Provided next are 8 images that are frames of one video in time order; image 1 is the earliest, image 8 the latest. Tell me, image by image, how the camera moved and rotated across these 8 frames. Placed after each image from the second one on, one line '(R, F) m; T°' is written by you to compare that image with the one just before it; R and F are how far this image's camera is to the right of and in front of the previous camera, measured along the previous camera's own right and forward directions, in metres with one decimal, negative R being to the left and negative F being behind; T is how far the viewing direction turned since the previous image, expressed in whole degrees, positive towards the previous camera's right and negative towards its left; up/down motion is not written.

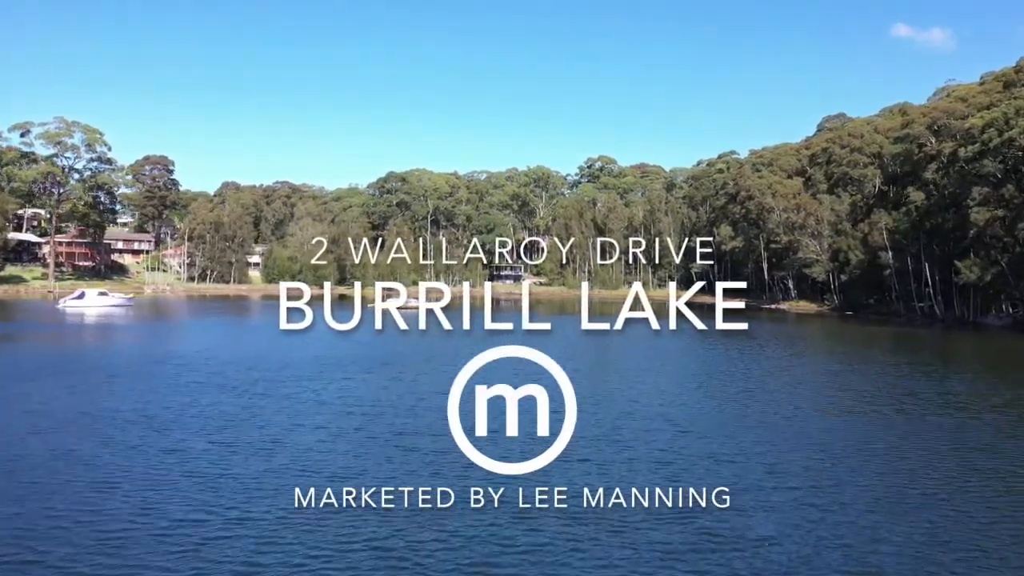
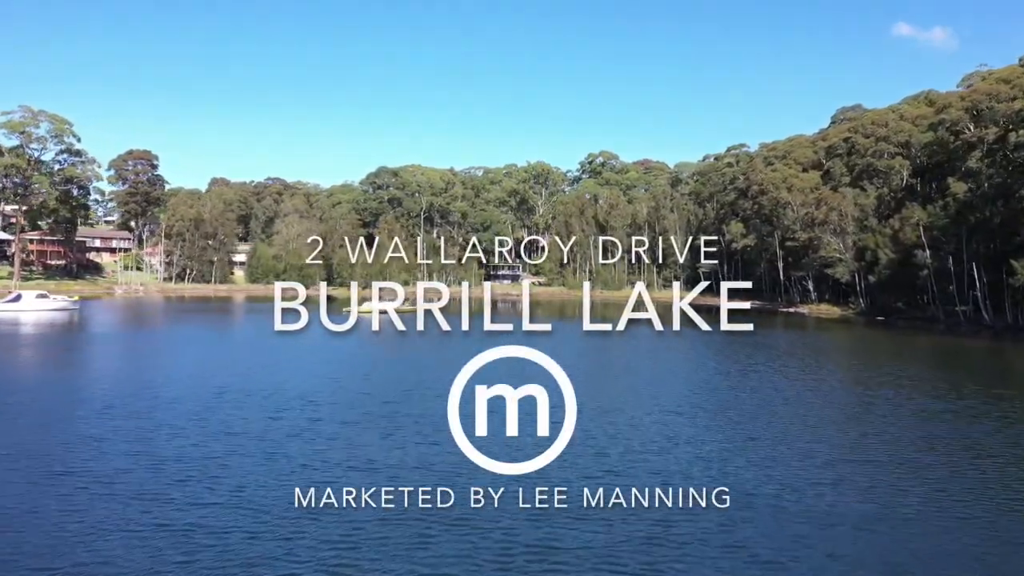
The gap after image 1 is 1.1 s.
(+0.5, +6.5) m; 0°
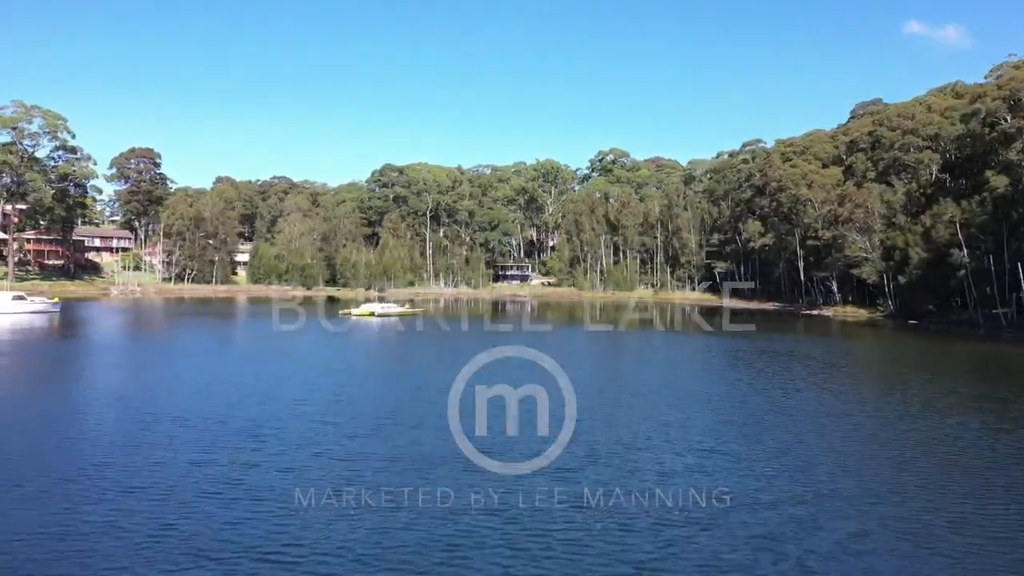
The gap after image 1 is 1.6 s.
(+0.2, +3.4) m; -1°
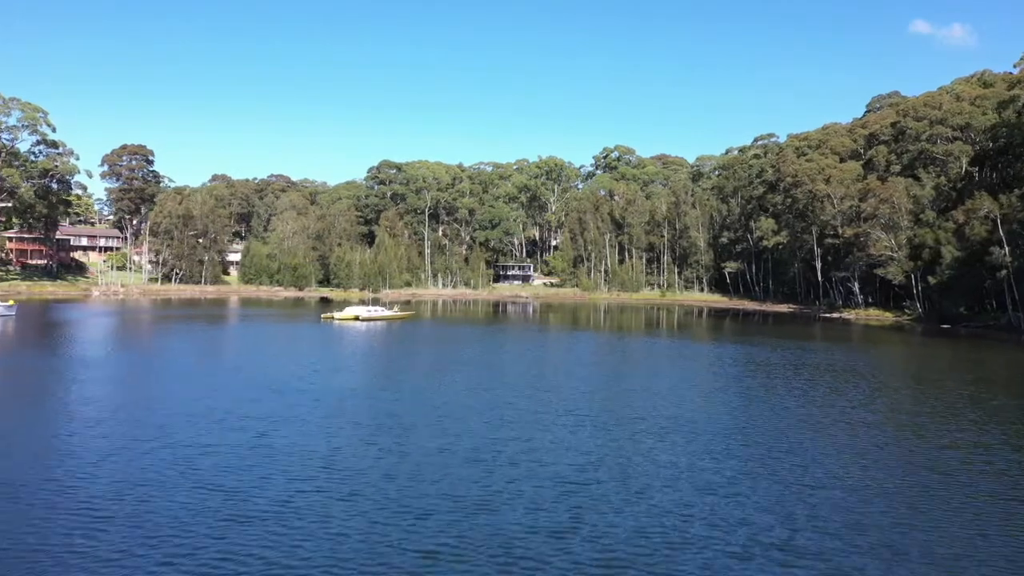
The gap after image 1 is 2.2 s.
(+0.4, +4.5) m; 0°
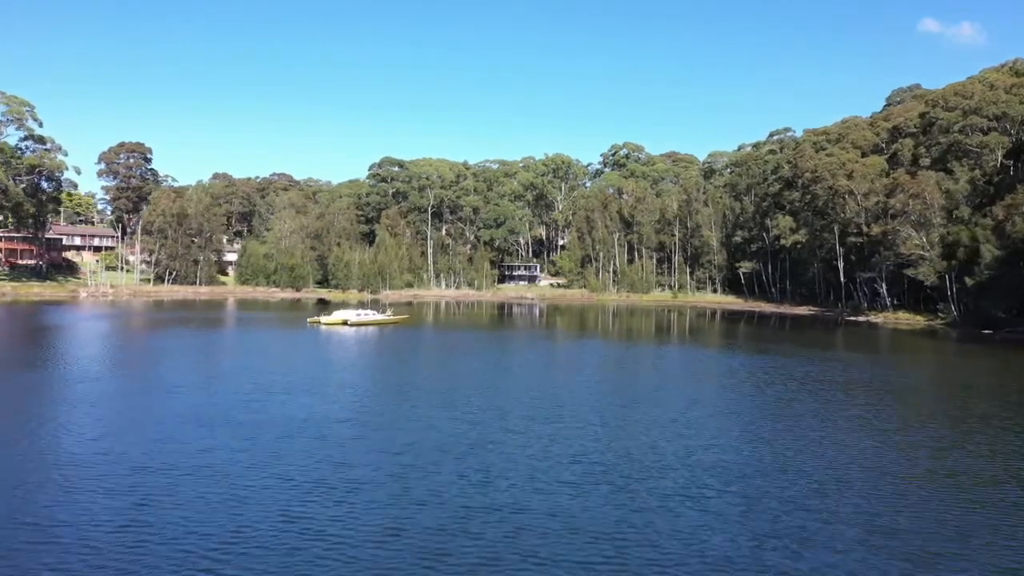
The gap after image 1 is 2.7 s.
(+0.3, +3.9) m; -1°
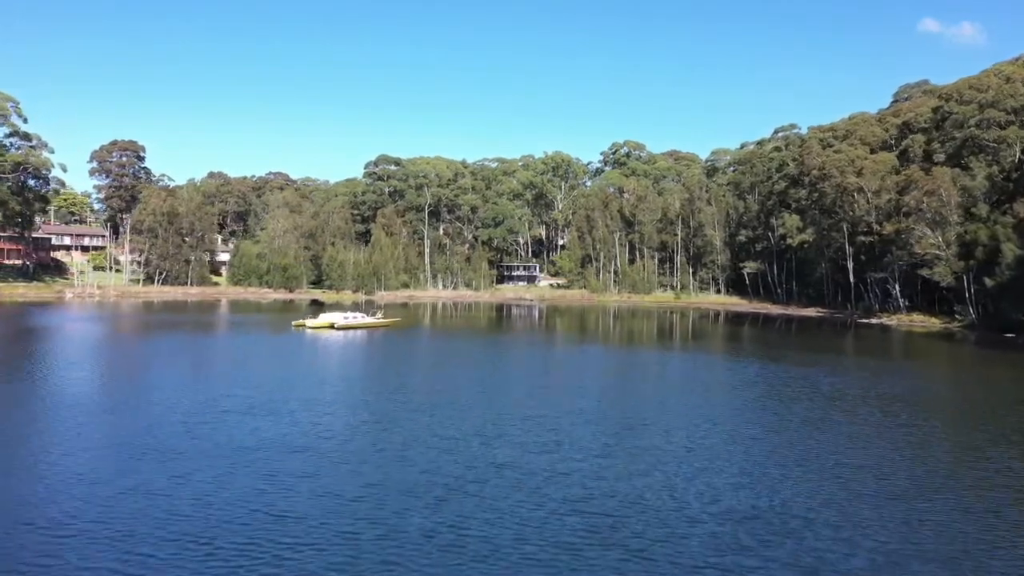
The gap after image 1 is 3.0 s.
(+0.2, +2.5) m; 0°
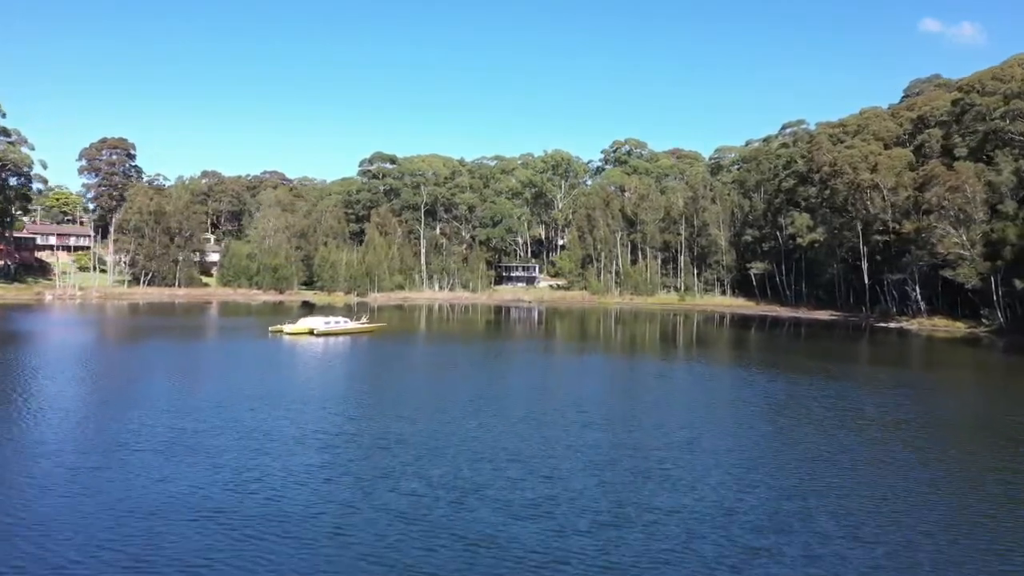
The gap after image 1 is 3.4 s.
(+0.2, +3.3) m; 0°
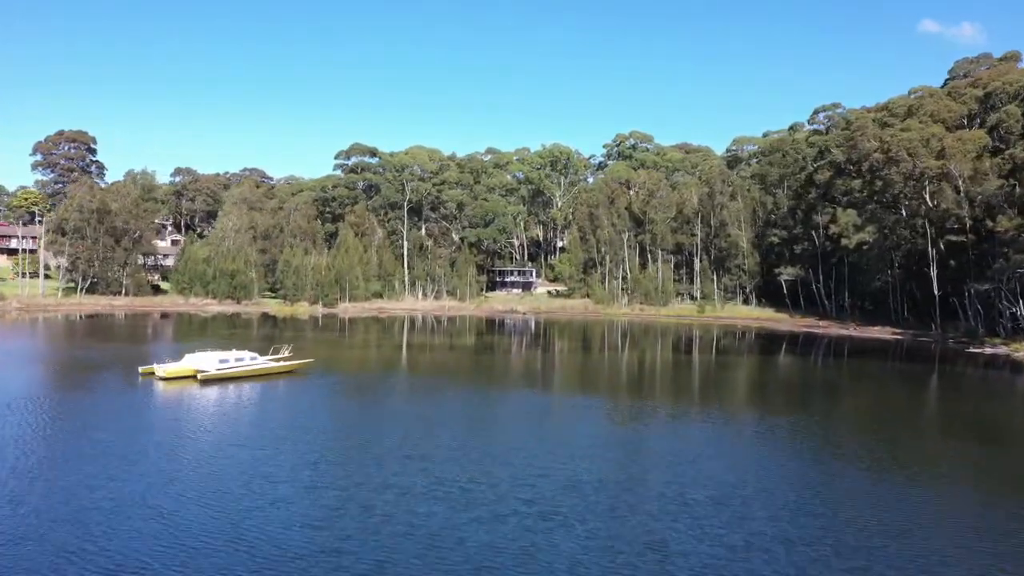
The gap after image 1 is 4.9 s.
(+0.8, +12.2) m; 0°
